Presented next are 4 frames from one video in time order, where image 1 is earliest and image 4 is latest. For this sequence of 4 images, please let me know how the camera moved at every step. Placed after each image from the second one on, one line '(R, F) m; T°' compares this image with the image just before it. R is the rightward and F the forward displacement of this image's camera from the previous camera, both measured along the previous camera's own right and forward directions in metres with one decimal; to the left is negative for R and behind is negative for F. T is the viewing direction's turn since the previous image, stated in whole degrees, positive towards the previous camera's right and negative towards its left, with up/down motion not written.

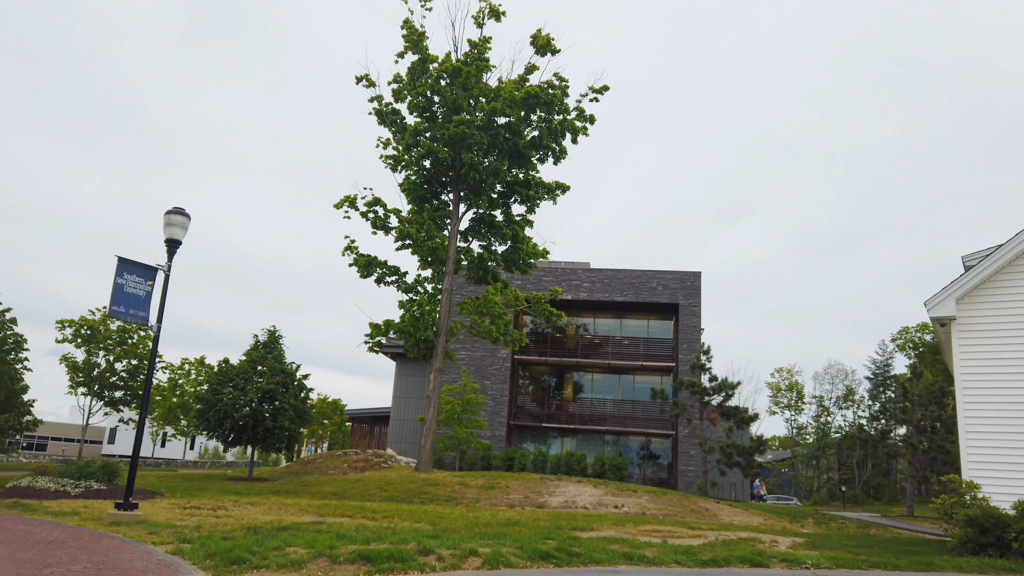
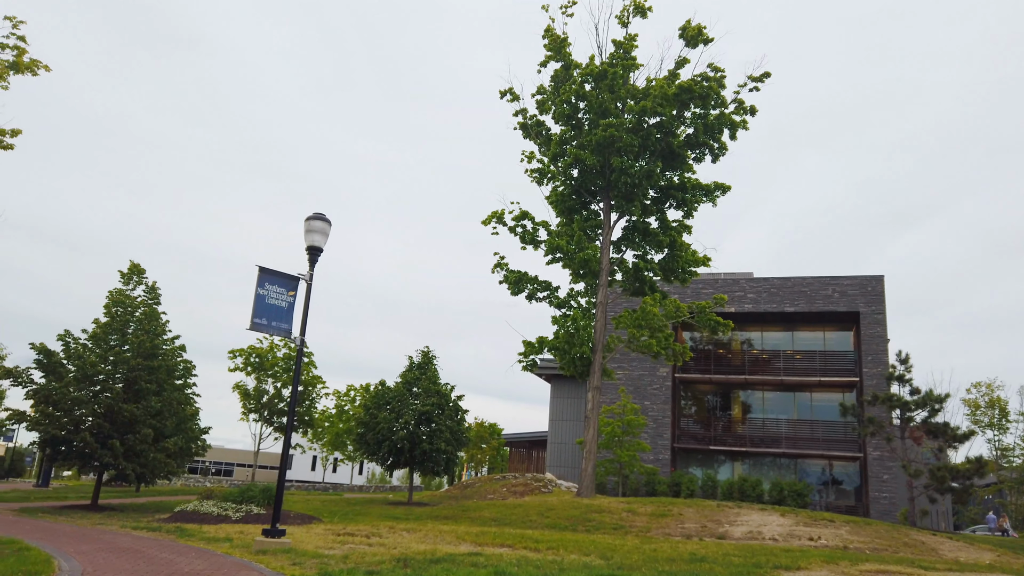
(-0.2, +1.2) m; -13°
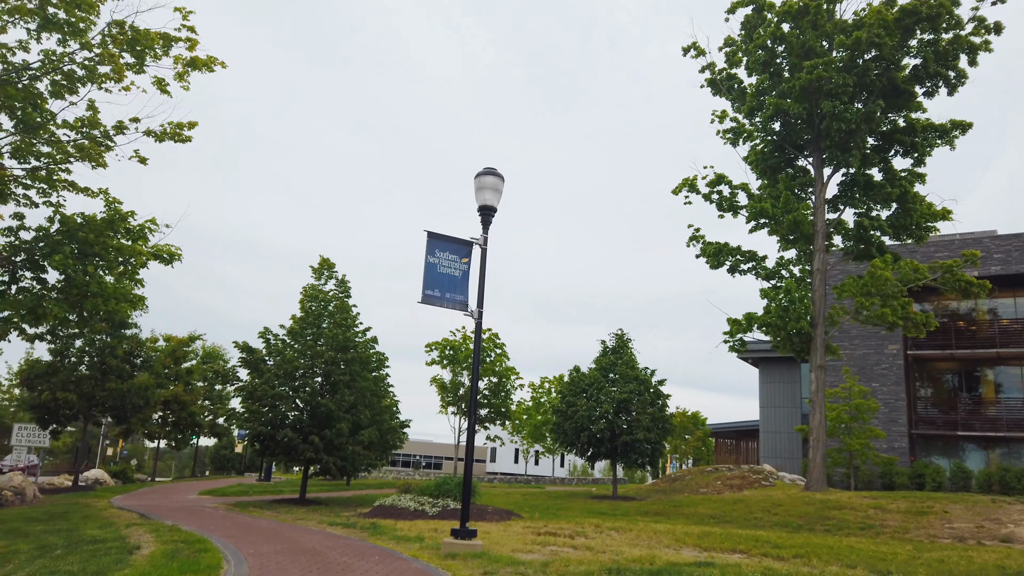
(-0.2, +1.3) m; -16°
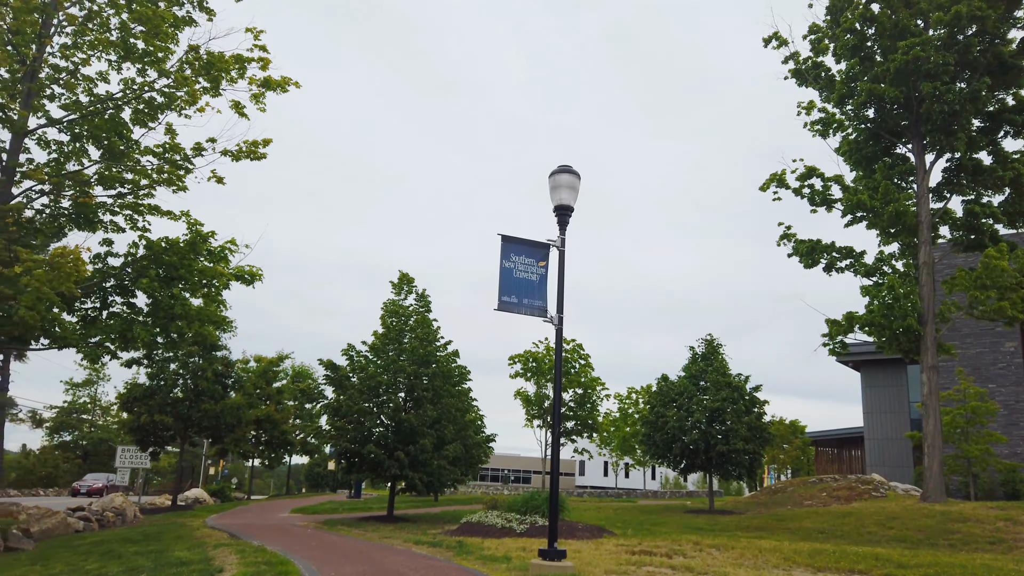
(0.0, +0.3) m; -7°
